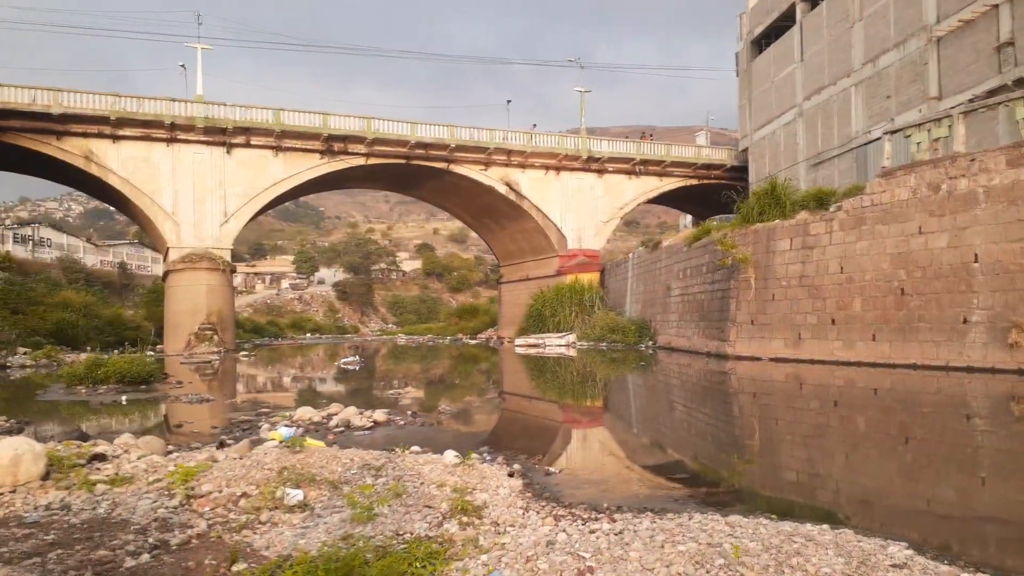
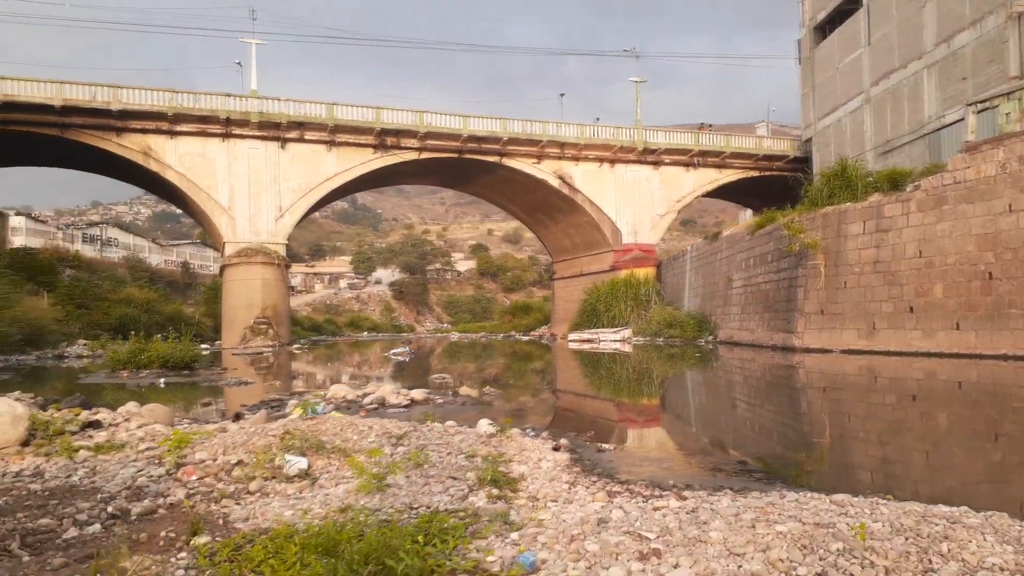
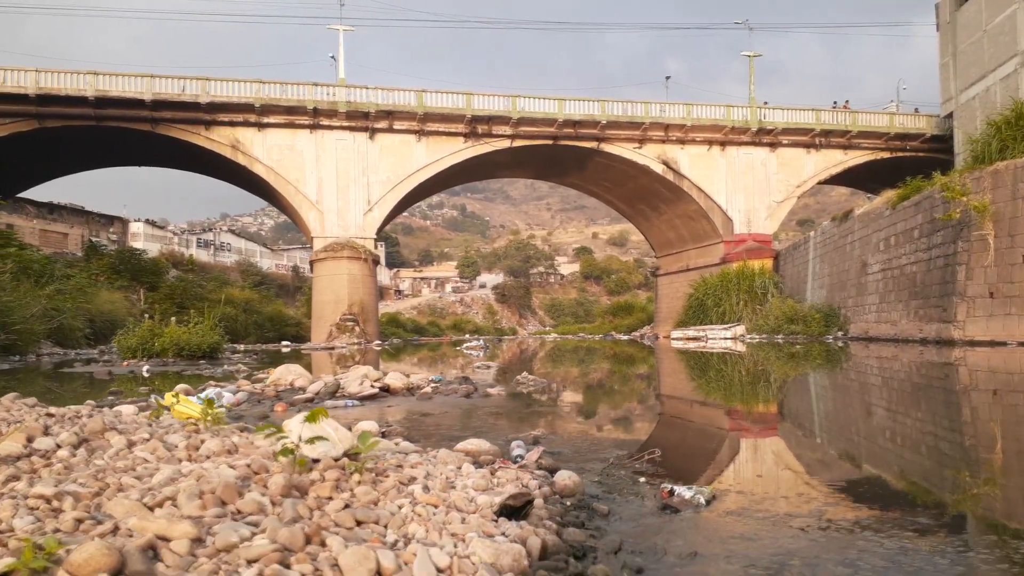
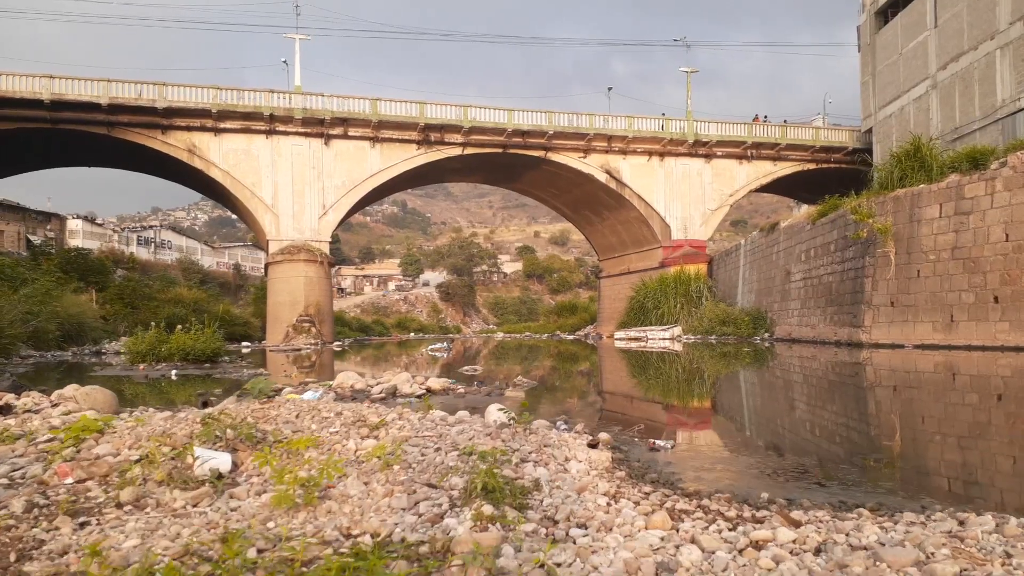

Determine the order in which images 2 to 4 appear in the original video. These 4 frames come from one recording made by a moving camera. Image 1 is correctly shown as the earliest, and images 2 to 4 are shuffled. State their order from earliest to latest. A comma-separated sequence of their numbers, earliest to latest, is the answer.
2, 4, 3
